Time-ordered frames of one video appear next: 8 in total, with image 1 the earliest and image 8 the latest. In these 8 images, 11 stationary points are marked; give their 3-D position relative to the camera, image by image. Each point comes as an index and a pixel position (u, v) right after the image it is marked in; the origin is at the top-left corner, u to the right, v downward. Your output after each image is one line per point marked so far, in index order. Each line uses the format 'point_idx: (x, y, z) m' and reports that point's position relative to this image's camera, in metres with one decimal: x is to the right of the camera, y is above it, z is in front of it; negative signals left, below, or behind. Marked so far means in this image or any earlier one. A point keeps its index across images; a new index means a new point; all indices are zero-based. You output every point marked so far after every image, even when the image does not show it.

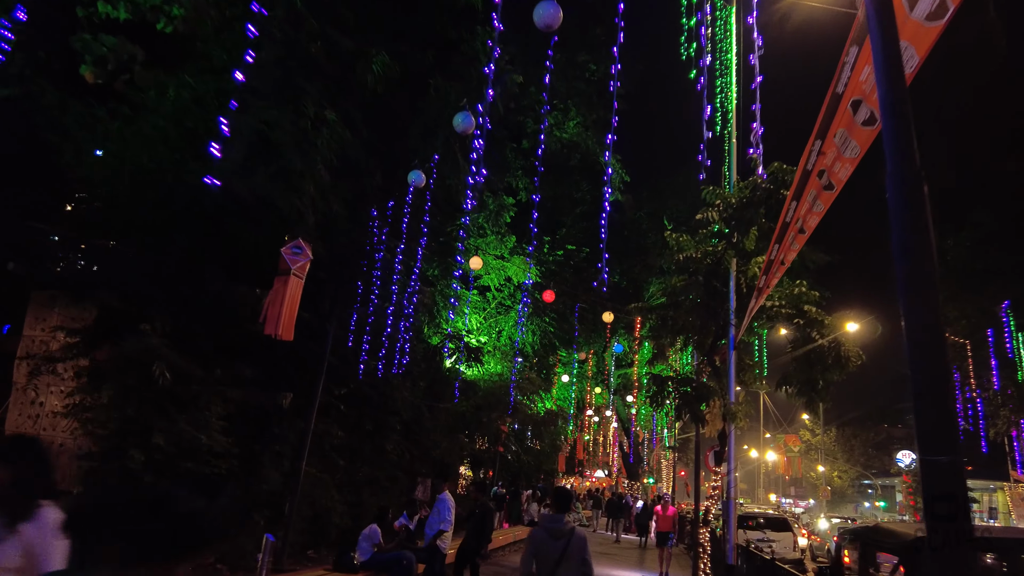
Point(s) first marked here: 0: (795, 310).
0: (+5.6, -0.4, +12.9) m
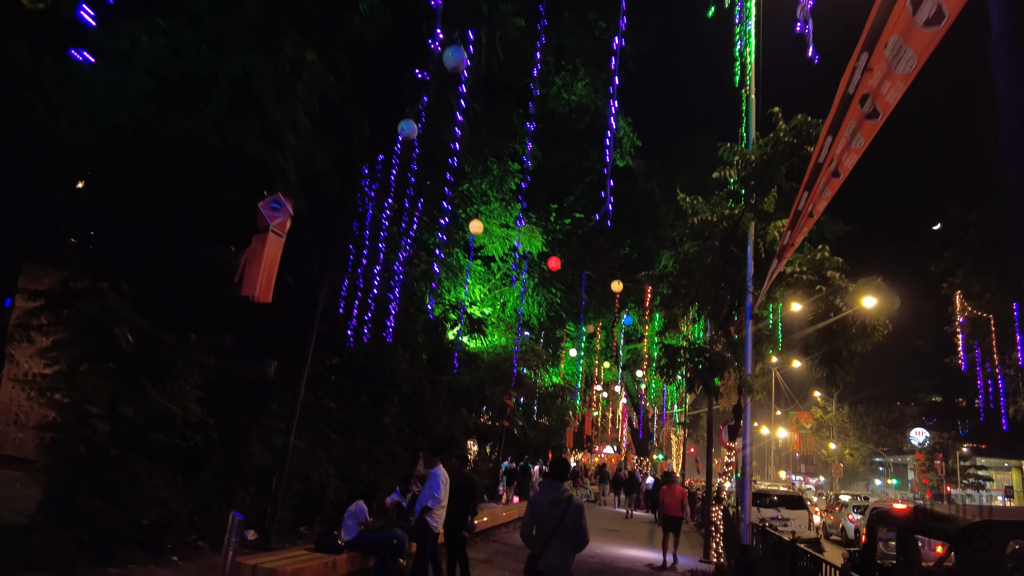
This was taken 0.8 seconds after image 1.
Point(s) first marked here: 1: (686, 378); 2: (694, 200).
0: (+5.6, +0.2, +12.1) m
1: (+3.3, -1.7, +12.4) m
2: (+3.6, +1.7, +13.0) m
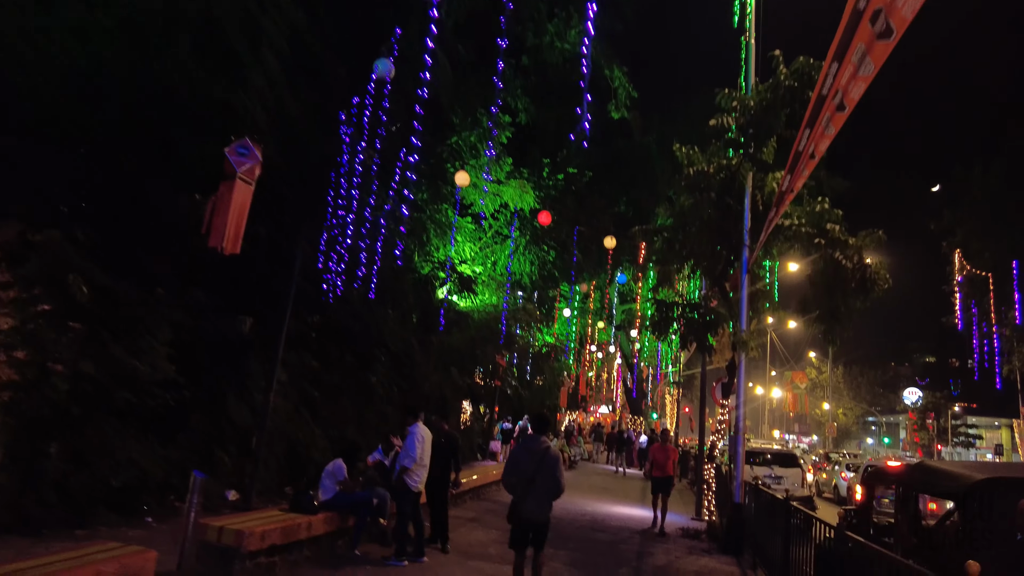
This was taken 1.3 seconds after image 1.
0: (+5.4, +1.1, +11.7) m
1: (+3.1, -0.9, +12.1) m
2: (+3.3, +2.6, +12.4) m
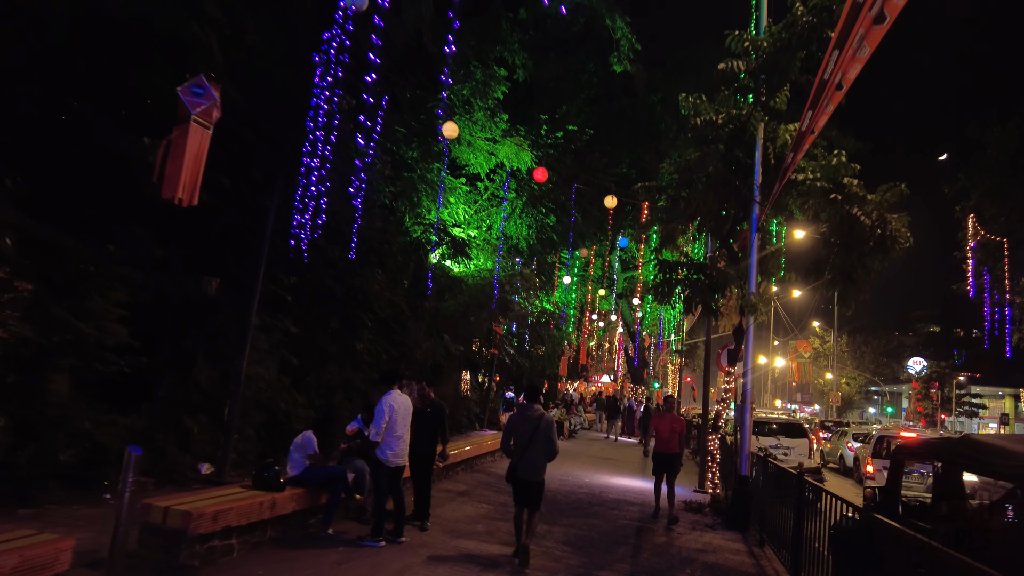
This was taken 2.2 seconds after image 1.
0: (+5.3, +1.7, +10.8) m
1: (+3.0, -0.2, +11.4) m
2: (+3.2, +3.3, +11.5) m
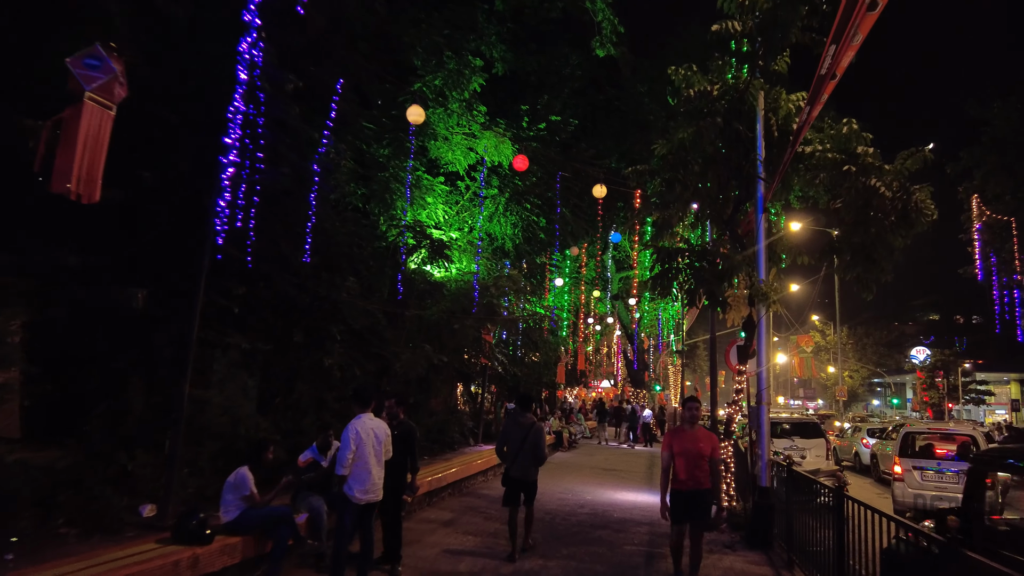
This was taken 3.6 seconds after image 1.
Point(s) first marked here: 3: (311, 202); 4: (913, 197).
0: (+4.9, +2.0, +9.7) m
1: (+2.7, -0.1, +10.2) m
2: (+2.8, +3.5, +10.4) m
3: (-2.9, +1.2, +9.3) m
4: (+5.6, +1.3, +9.1) m
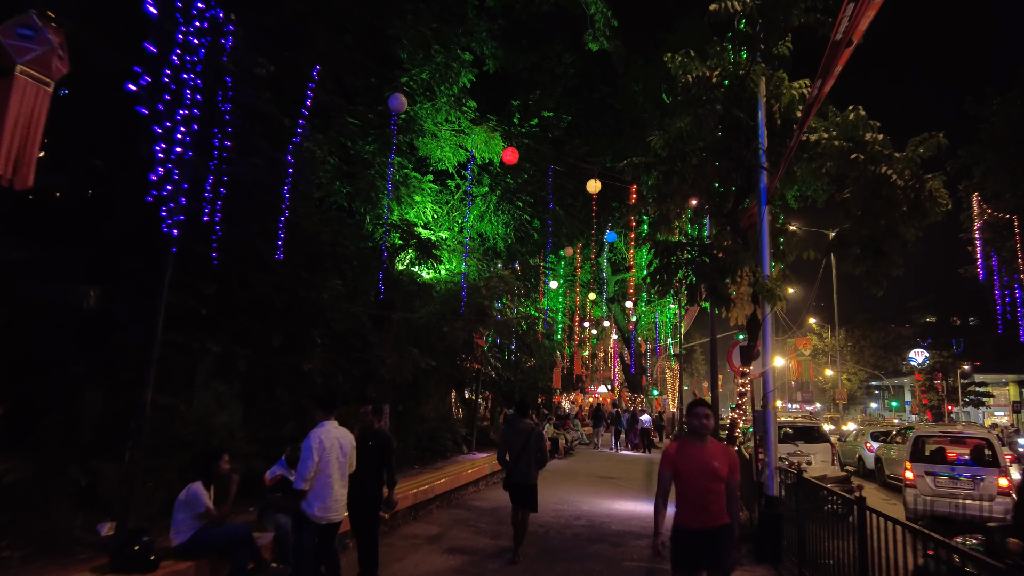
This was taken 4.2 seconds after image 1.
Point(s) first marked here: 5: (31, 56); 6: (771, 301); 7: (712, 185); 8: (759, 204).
0: (+4.8, +2.1, +9.2) m
1: (+2.6, 0.0, +9.6) m
2: (+2.6, +3.5, +9.9) m
3: (-3.0, +1.2, +8.7) m
4: (+5.4, +1.3, +8.6) m
5: (-3.8, +1.8, +5.1) m
6: (+3.6, -0.2, +9.0) m
7: (+3.1, +1.6, +9.8) m
8: (+3.5, +1.2, +9.3) m
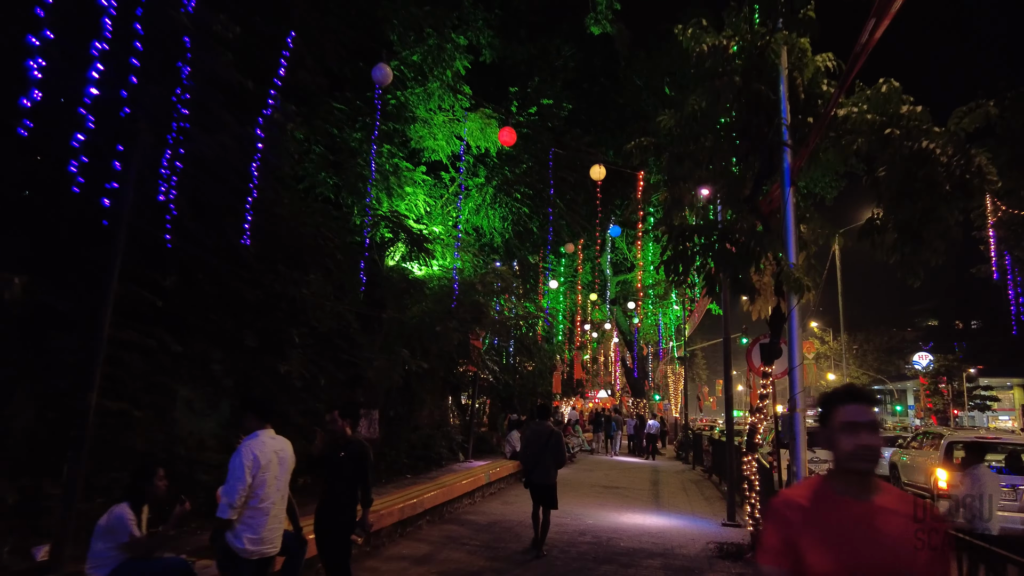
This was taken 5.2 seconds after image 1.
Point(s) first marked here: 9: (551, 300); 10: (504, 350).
0: (+4.7, +2.2, +8.3) m
1: (+2.5, +0.1, +8.7) m
2: (+2.5, +3.6, +9.0) m
3: (-3.1, +1.3, +7.8) m
4: (+5.4, +1.5, +7.7) m
5: (-3.8, +2.0, +4.2) m
6: (+3.5, 0.0, +8.1) m
7: (+3.0, +1.7, +8.9) m
8: (+3.5, +1.3, +8.4) m
9: (+1.2, -0.4, +19.8) m
10: (-0.3, -1.7, +17.4) m
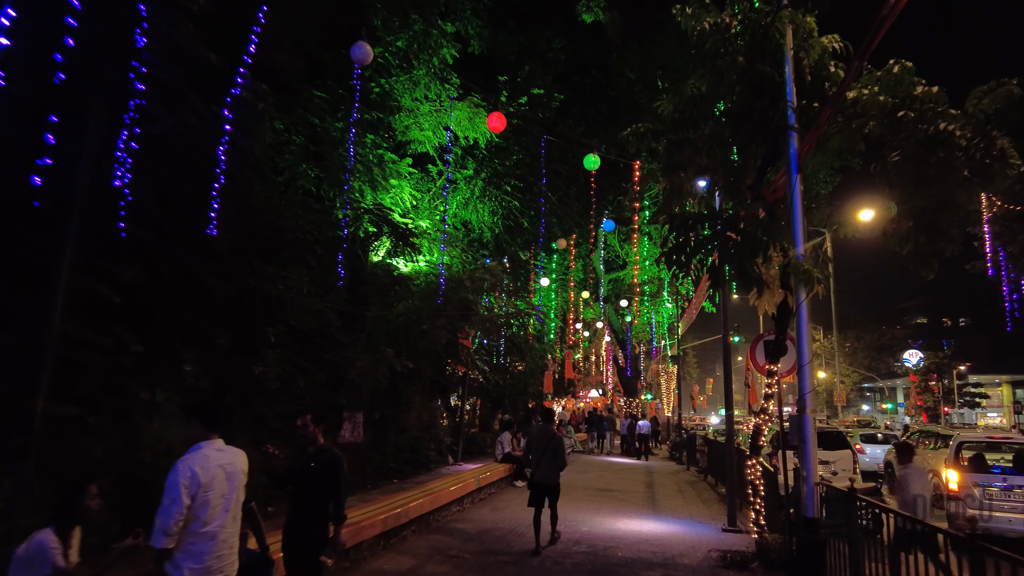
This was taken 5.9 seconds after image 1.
0: (+4.6, +2.3, +7.8) m
1: (+2.4, +0.2, +8.2) m
2: (+2.4, +3.7, +8.5) m
3: (-3.2, +1.4, +7.2) m
4: (+5.3, +1.6, +7.2) m
5: (-3.9, +2.0, +3.6) m
6: (+3.4, 0.0, +7.6) m
7: (+2.9, +1.7, +8.4) m
8: (+3.4, +1.4, +7.9) m
9: (+0.9, -0.3, +19.2) m
10: (-0.5, -1.6, +16.8) m
